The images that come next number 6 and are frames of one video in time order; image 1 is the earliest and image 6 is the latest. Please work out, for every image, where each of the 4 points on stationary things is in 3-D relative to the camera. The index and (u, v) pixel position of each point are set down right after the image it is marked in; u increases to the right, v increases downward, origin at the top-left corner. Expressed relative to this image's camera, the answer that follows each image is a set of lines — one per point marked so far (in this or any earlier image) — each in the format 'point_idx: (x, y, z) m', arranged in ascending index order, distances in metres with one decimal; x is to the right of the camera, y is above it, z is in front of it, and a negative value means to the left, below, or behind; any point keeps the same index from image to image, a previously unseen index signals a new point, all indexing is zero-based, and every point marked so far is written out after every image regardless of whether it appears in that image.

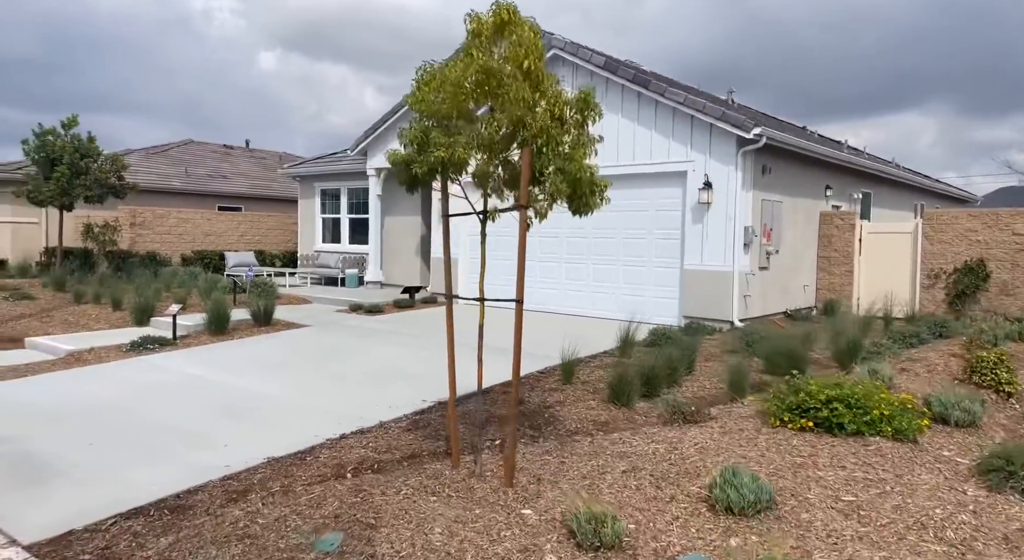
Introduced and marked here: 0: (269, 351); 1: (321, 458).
0: (-3.4, -1.0, +9.8) m
1: (-1.4, -1.3, +5.2) m
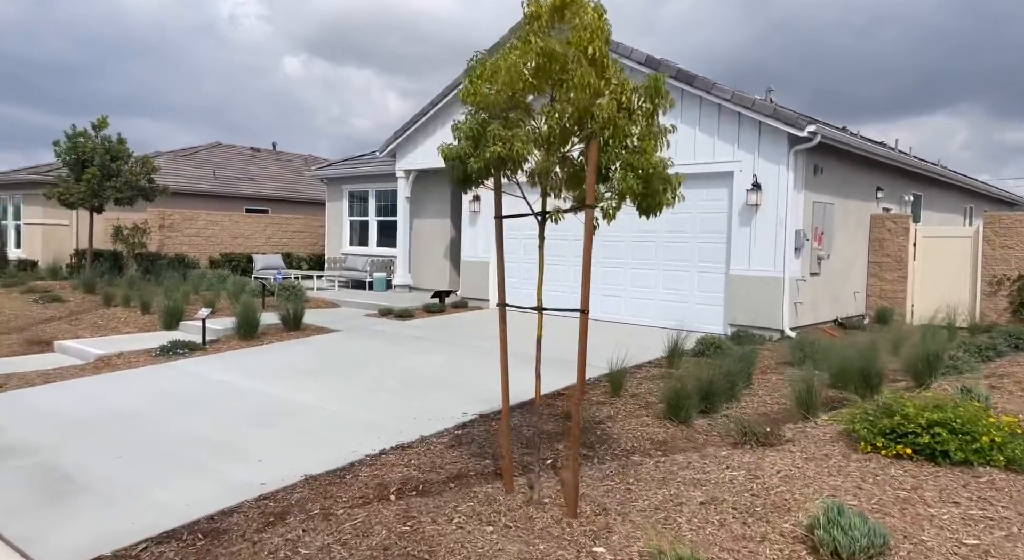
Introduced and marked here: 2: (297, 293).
0: (-2.9, -1.1, +9.5) m
1: (-1.0, -1.4, +4.9) m
2: (-4.5, -0.3, +14.9) m
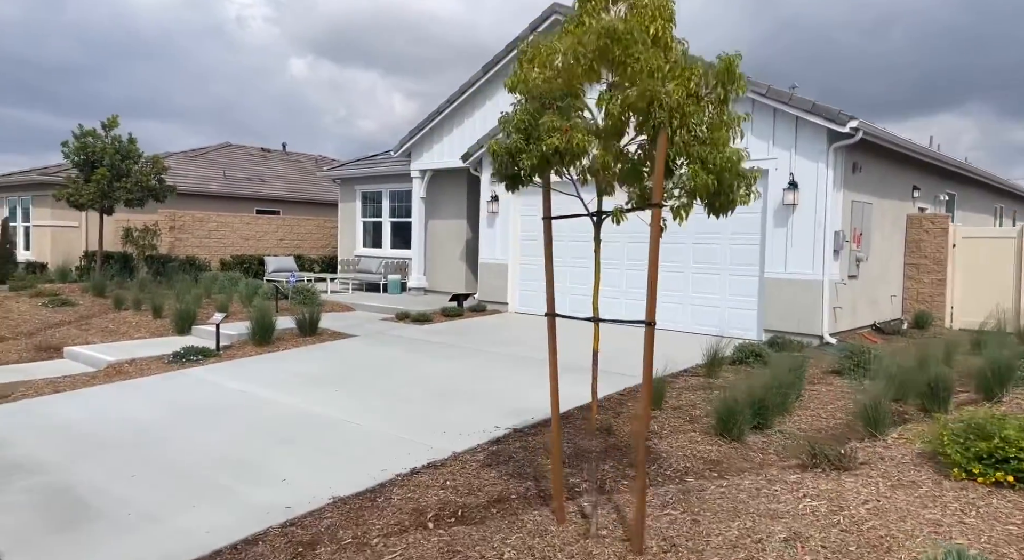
0: (-2.5, -1.1, +9.2) m
1: (-0.8, -1.4, +4.5) m
2: (-4.1, -0.3, +14.5) m
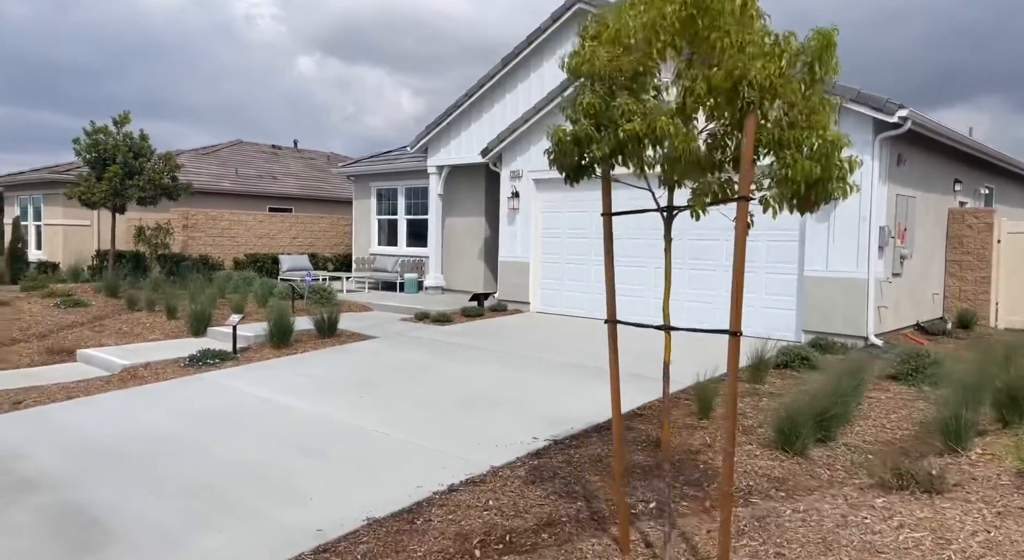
0: (-2.2, -1.1, +8.8) m
1: (-0.5, -1.4, +4.1) m
2: (-3.7, -0.3, +14.2) m
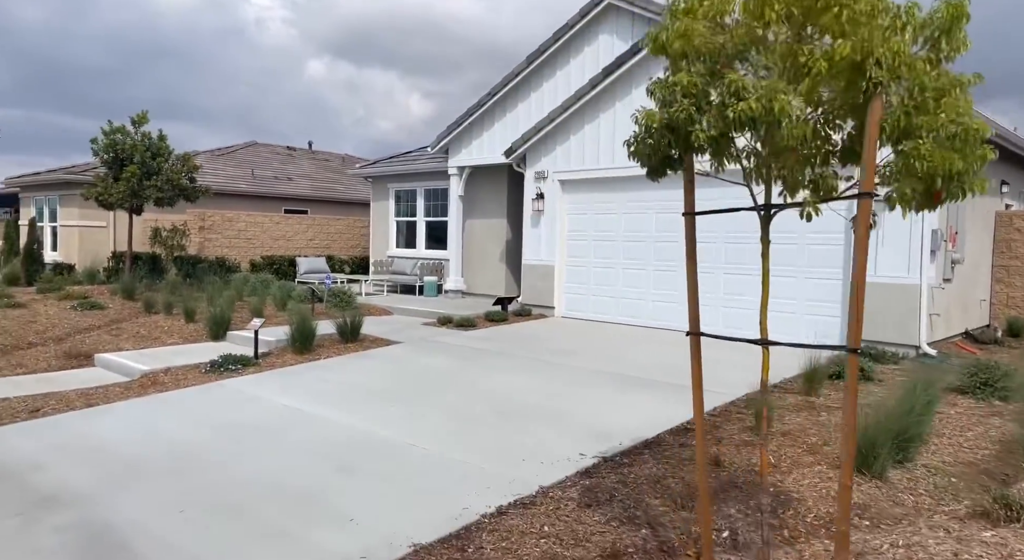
0: (-1.8, -1.2, +8.5) m
1: (-0.1, -1.5, +3.8) m
2: (-3.2, -0.4, +13.9) m
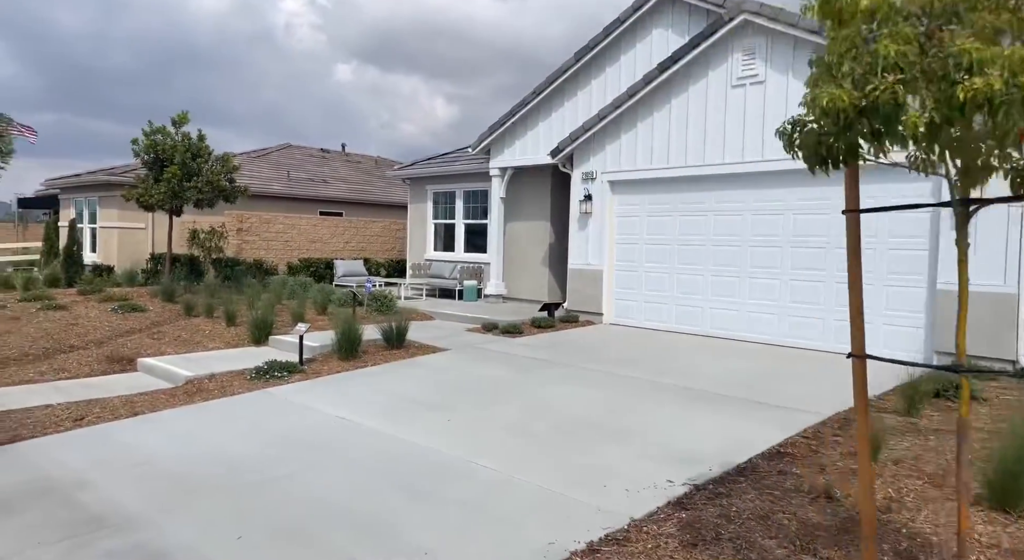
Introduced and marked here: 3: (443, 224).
0: (-1.1, -1.2, +8.1) m
1: (+0.4, -1.5, +3.3) m
2: (-2.3, -0.4, +13.6) m
3: (-1.8, +1.4, +18.3) m
